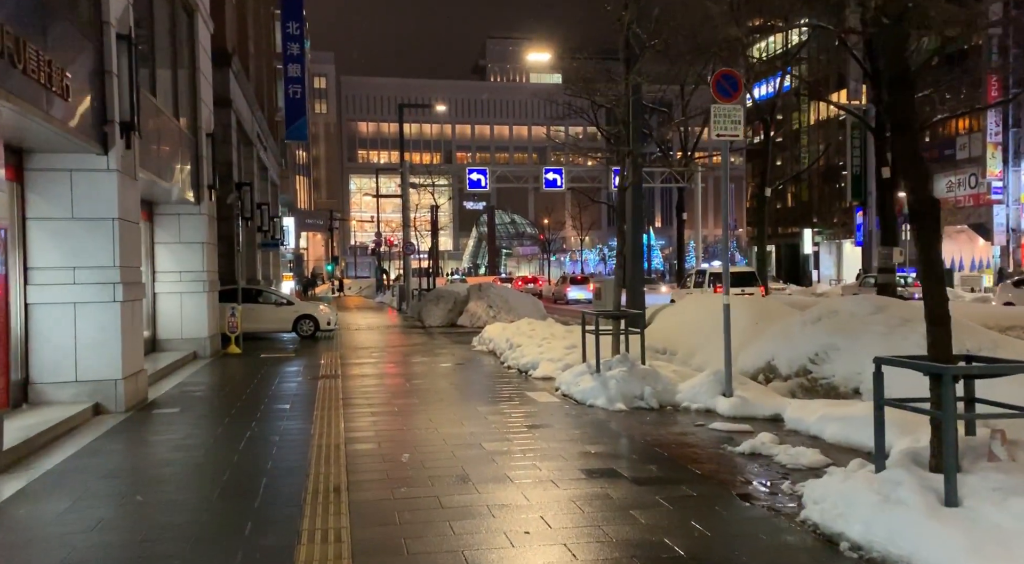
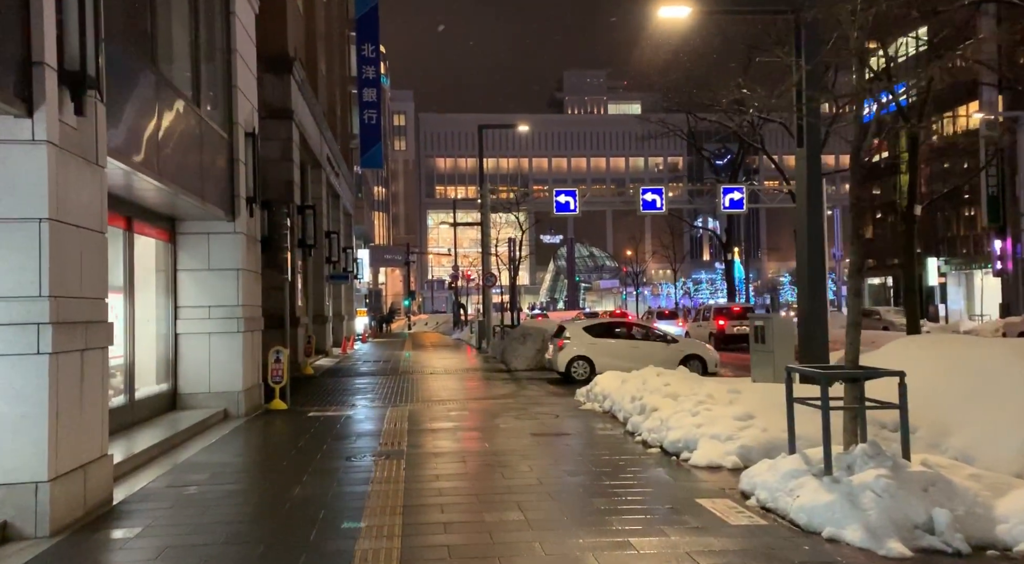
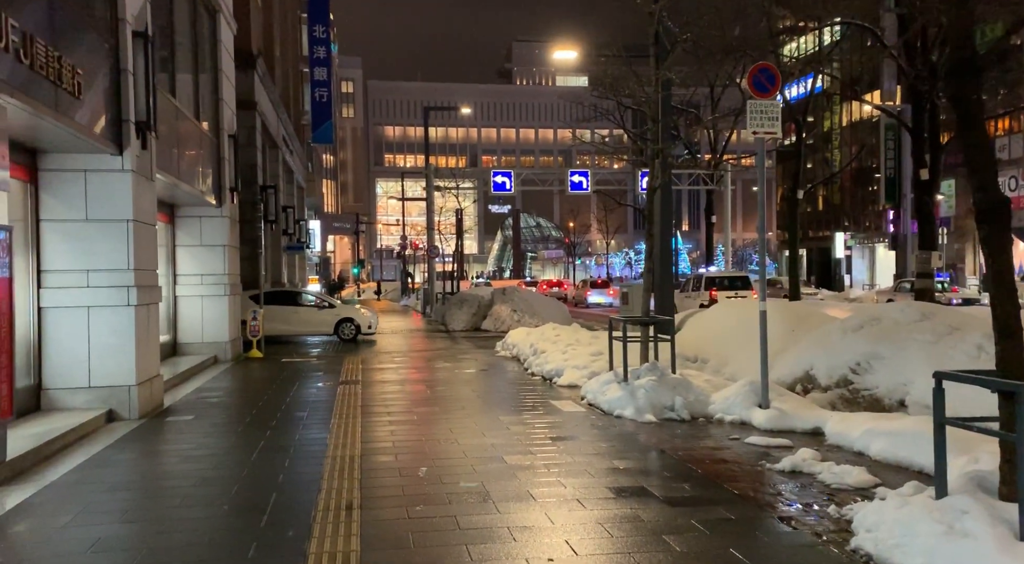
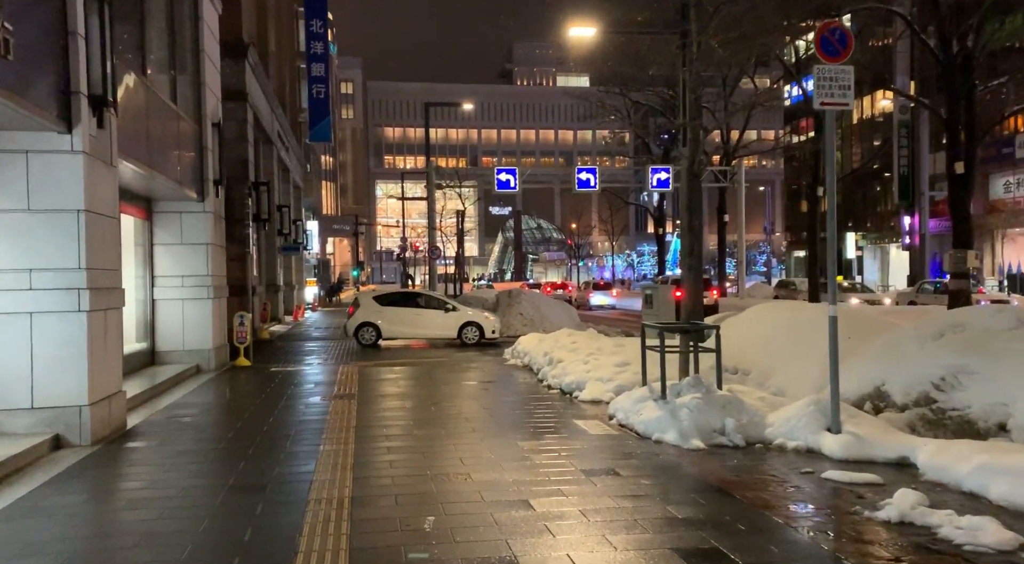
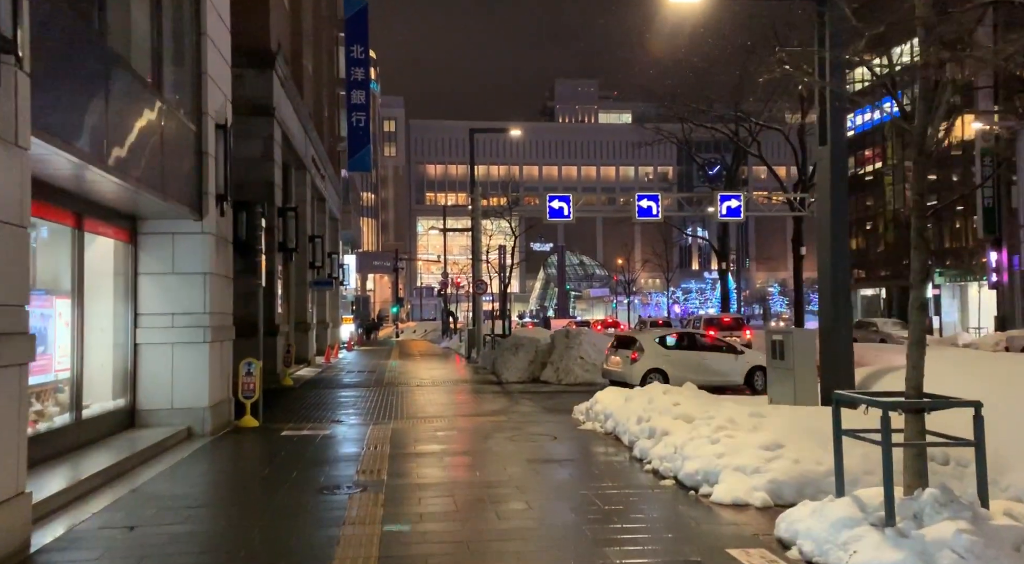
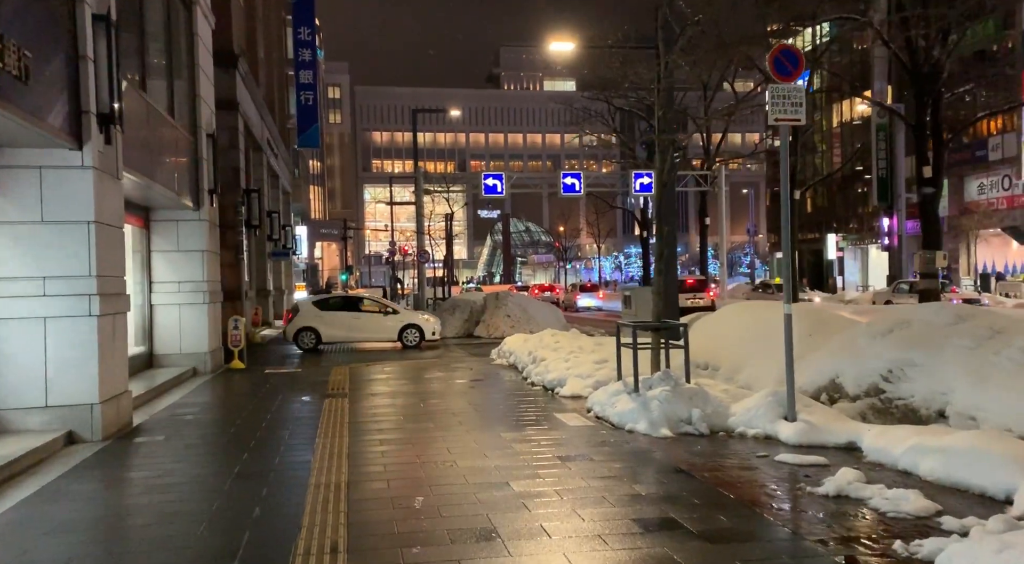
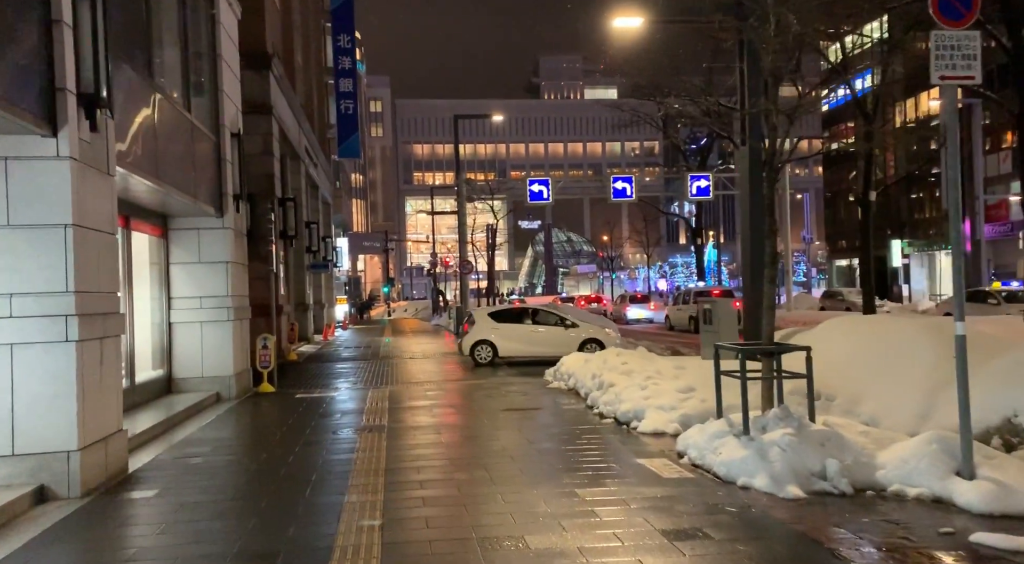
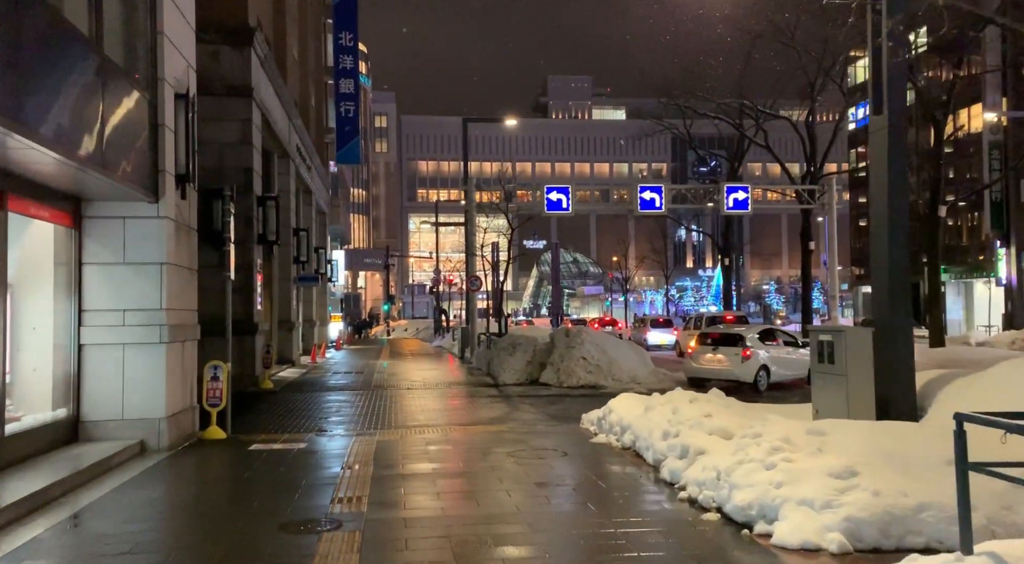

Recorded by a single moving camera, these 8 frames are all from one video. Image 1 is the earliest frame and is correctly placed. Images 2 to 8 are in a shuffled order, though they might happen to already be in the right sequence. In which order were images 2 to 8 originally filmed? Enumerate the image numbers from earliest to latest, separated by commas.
3, 6, 4, 7, 2, 5, 8
